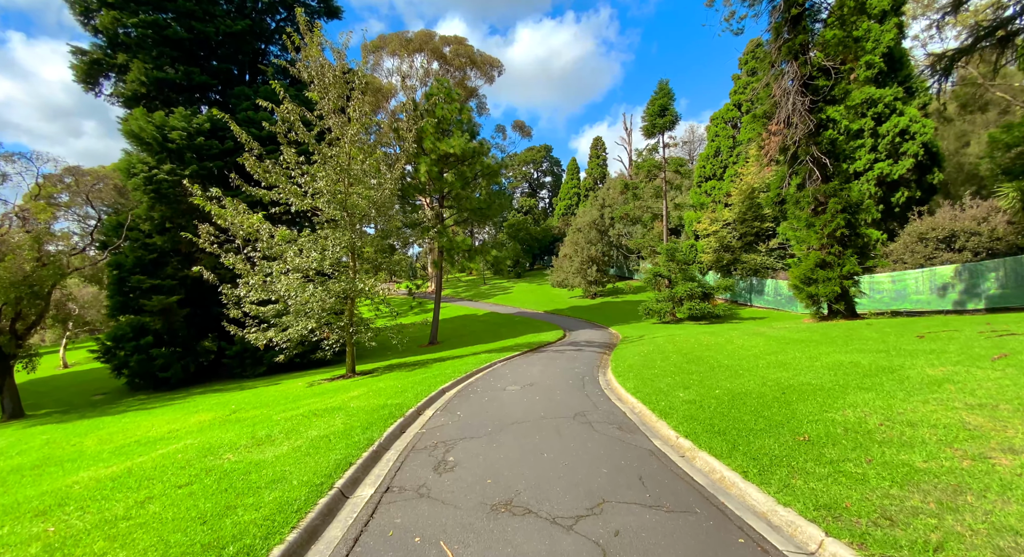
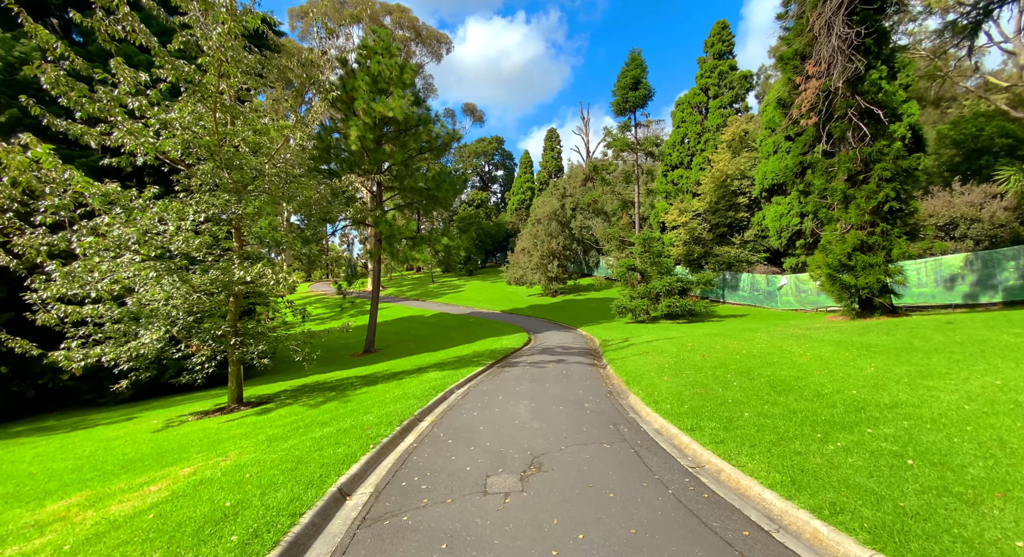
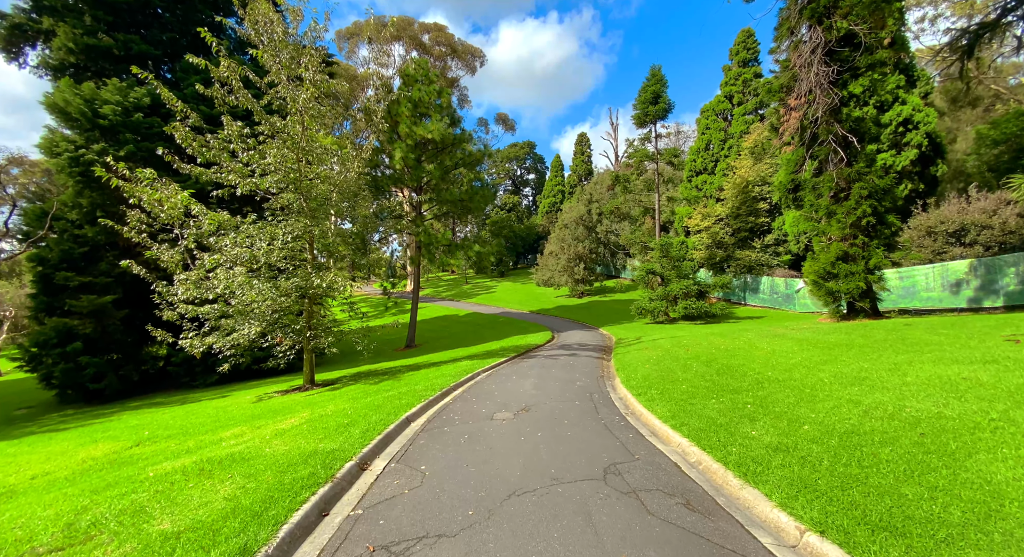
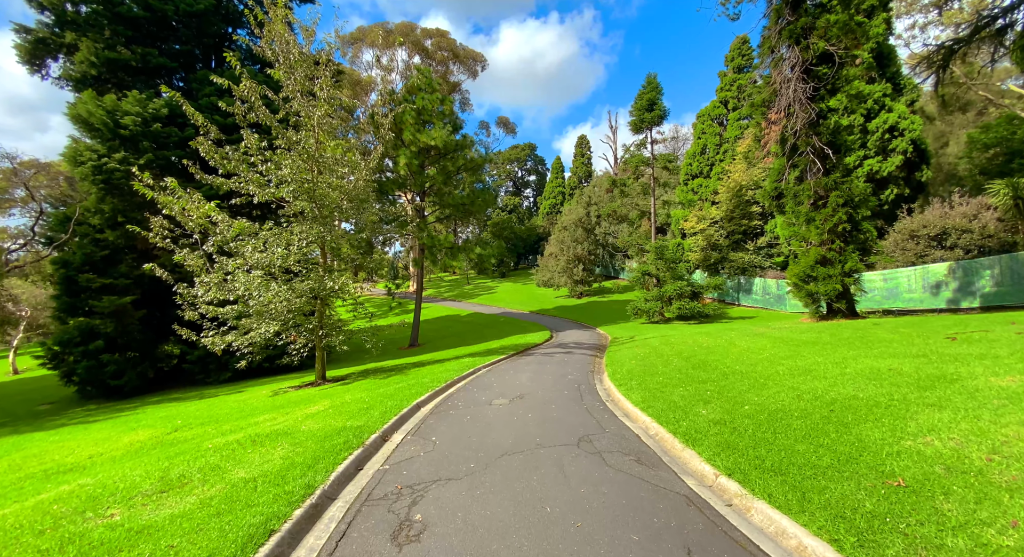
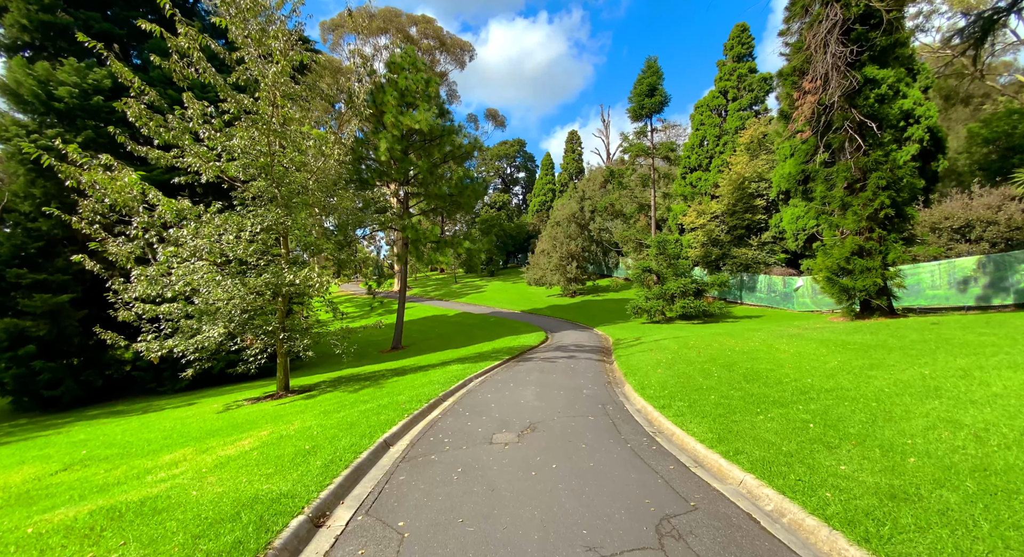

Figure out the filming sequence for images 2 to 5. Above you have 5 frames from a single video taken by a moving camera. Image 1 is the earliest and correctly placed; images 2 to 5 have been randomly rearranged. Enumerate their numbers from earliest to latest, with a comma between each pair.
4, 3, 5, 2
